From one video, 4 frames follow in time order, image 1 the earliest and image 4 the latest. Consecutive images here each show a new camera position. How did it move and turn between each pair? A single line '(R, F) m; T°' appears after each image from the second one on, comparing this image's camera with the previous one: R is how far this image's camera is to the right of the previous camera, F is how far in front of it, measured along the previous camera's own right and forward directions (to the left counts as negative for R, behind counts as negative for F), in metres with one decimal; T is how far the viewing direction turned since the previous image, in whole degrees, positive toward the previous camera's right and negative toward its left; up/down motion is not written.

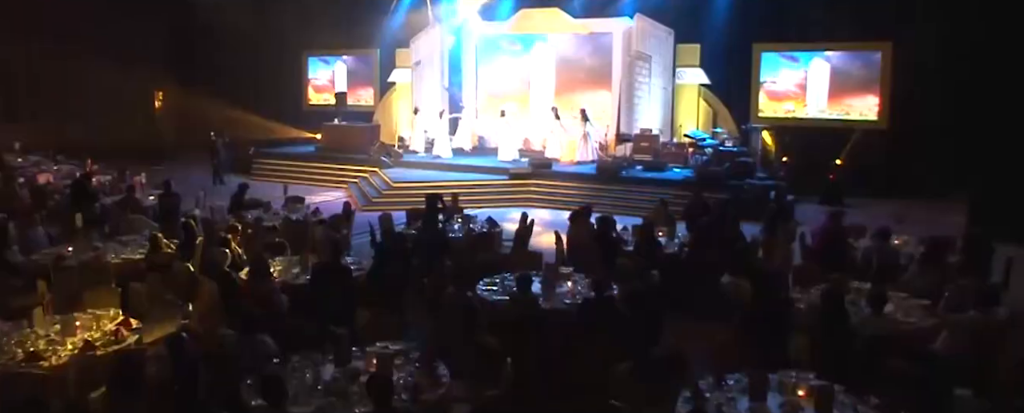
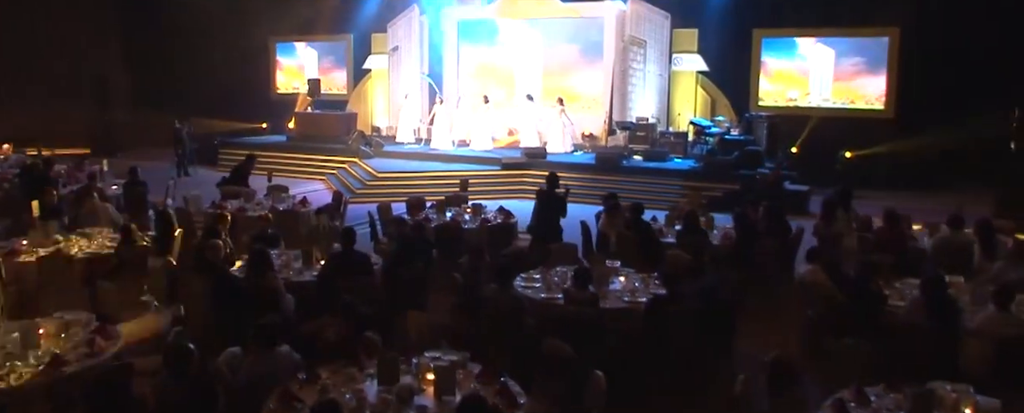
(-0.7, +0.9) m; +3°
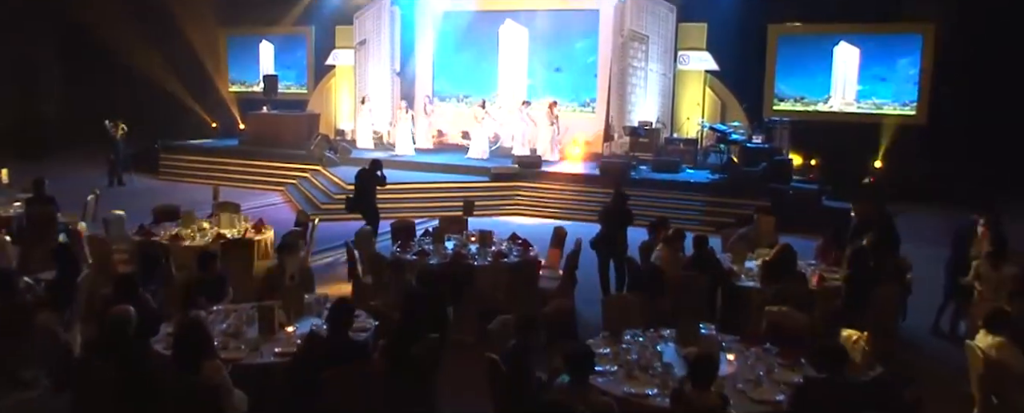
(-0.6, +1.9) m; +3°
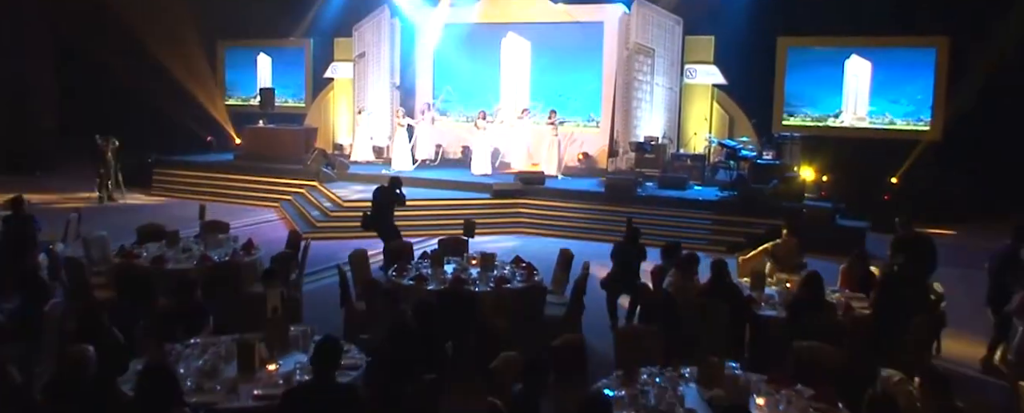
(0.0, +0.4) m; 0°
